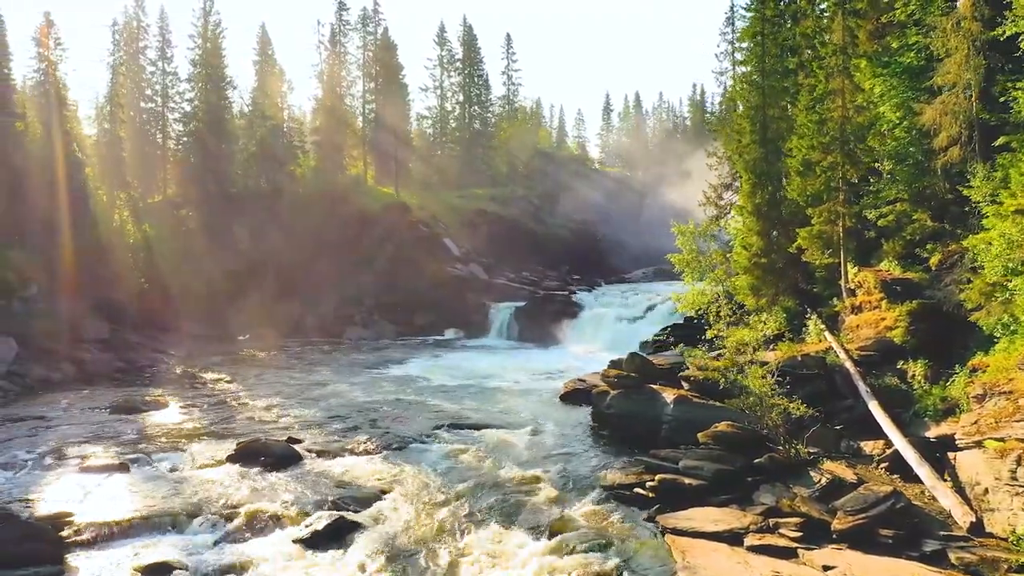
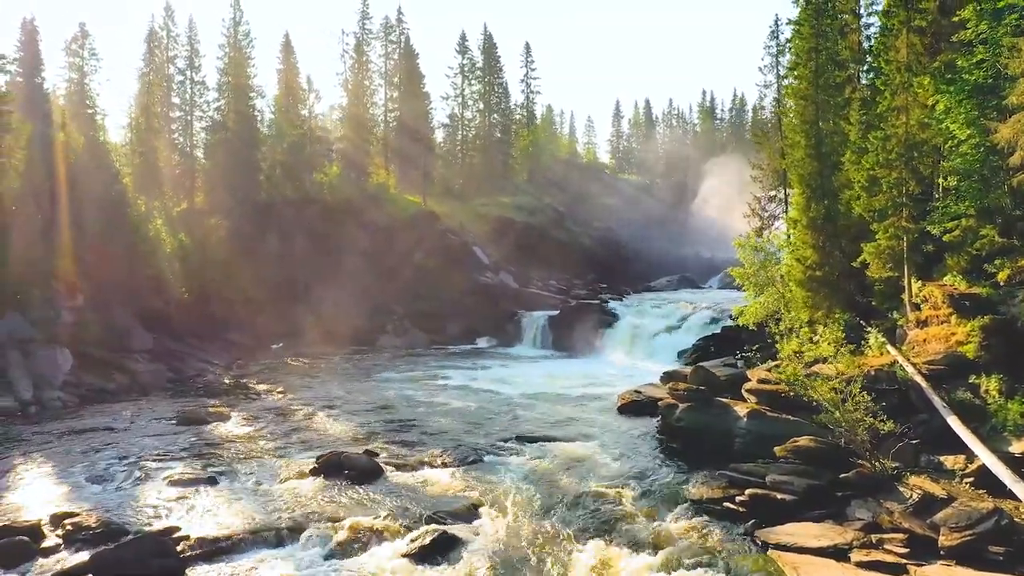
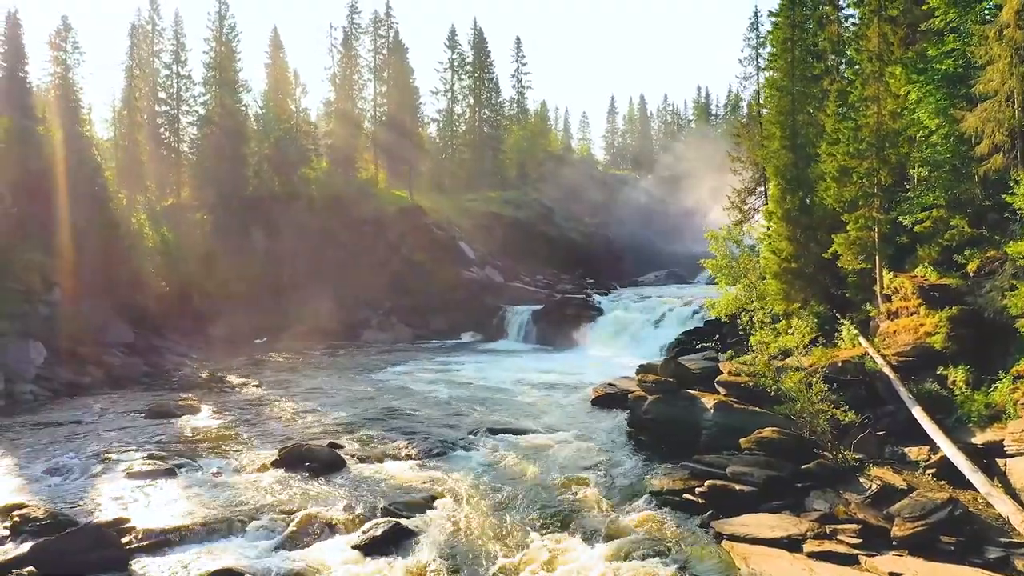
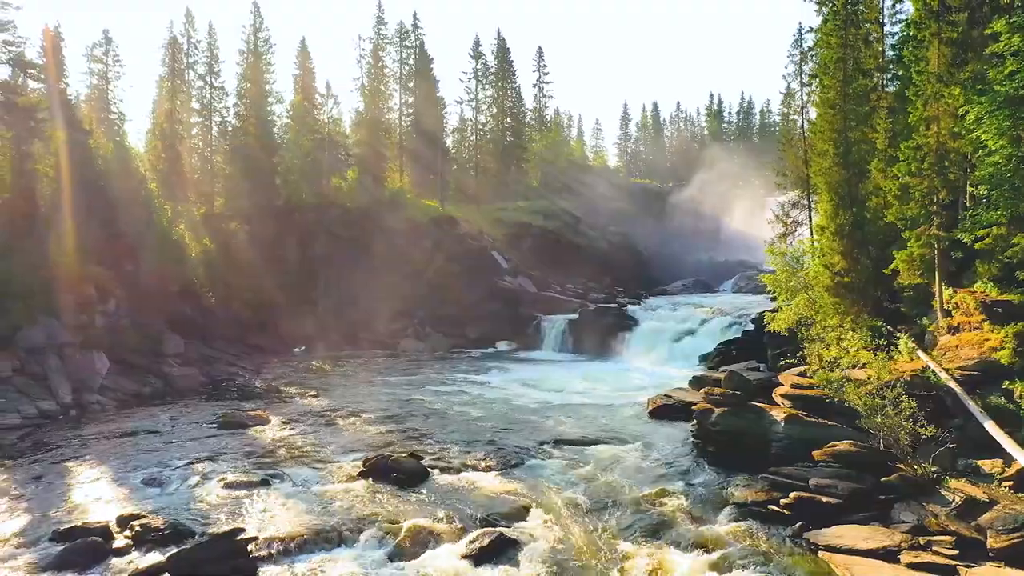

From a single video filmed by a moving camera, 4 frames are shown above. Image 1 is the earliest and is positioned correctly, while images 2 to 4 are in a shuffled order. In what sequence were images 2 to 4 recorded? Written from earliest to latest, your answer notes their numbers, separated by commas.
3, 2, 4
